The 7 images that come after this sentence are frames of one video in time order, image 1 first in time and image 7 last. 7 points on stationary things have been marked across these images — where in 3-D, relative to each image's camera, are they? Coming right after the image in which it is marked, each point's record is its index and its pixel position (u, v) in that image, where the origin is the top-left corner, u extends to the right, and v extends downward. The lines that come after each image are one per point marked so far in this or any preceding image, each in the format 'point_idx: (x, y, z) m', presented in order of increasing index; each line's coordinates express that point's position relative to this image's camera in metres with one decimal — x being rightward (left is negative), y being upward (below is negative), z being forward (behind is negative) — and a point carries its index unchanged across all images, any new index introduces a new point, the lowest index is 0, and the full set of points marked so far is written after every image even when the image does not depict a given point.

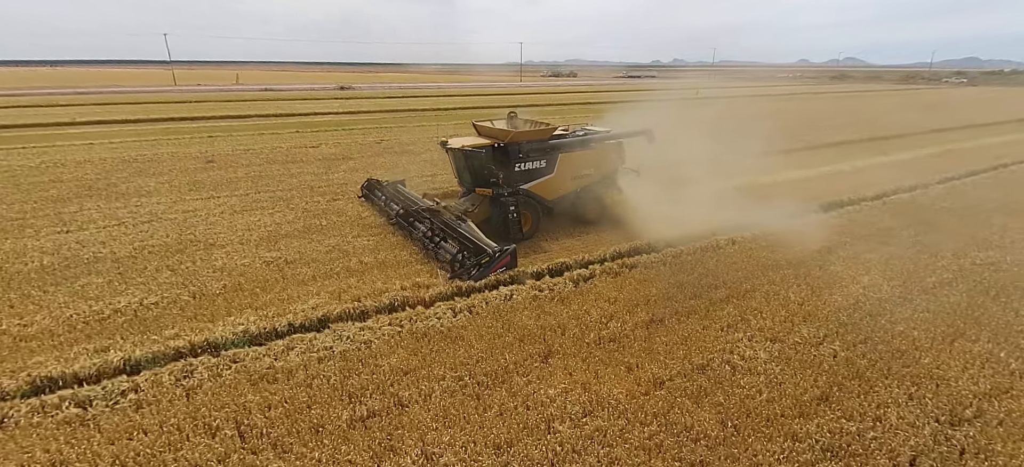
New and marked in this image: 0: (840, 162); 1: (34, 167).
0: (+8.2, +1.8, +12.7) m
1: (-10.5, +1.5, +11.2) m
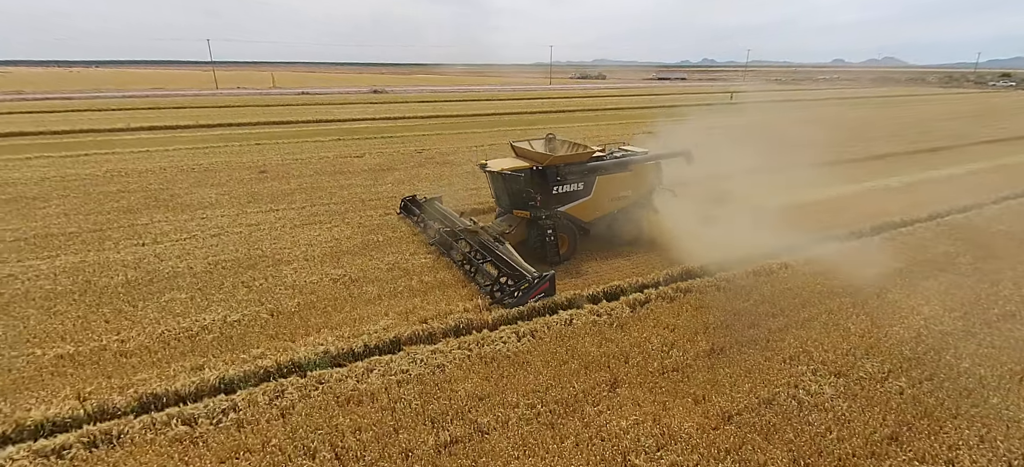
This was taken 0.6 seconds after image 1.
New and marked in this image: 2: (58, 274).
0: (+9.2, +1.4, +12.4) m
1: (-9.5, +1.3, +11.8) m
2: (-5.8, -0.5, +6.5) m
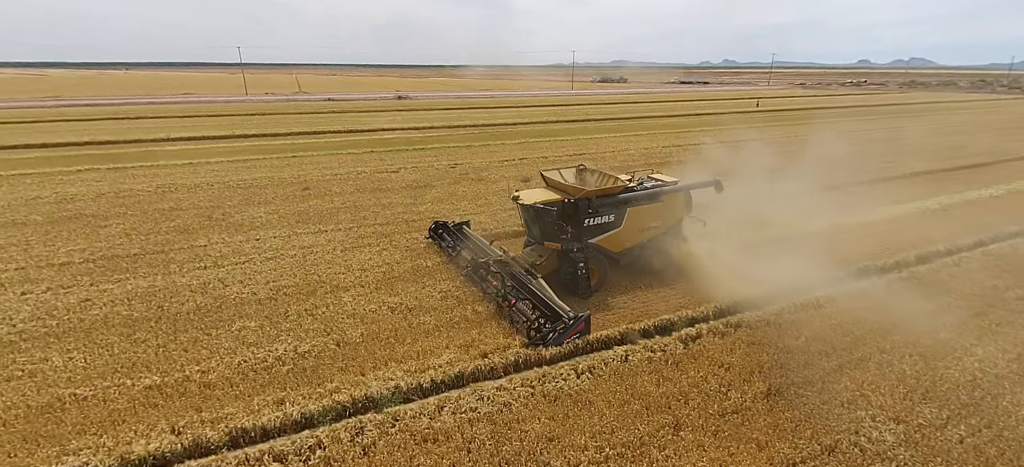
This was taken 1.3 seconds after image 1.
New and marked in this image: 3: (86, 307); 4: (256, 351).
0: (+10.1, +0.9, +12.3) m
1: (-8.7, +1.0, +12.3) m
2: (-5.1, -0.9, +6.8) m
3: (-5.5, -1.0, +6.6) m
4: (-2.8, -1.3, +5.6) m
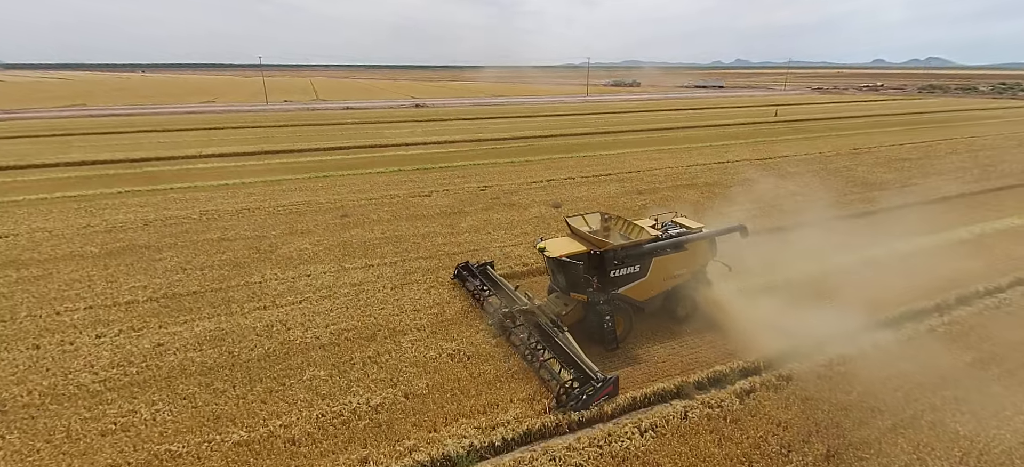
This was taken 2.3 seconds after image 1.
0: (+10.9, +0.2, +12.4) m
1: (-7.8, +0.4, +12.7) m
2: (-4.4, -1.6, +7.1) m
3: (-4.8, -1.6, +6.9) m
4: (-2.1, -2.0, +5.9) m
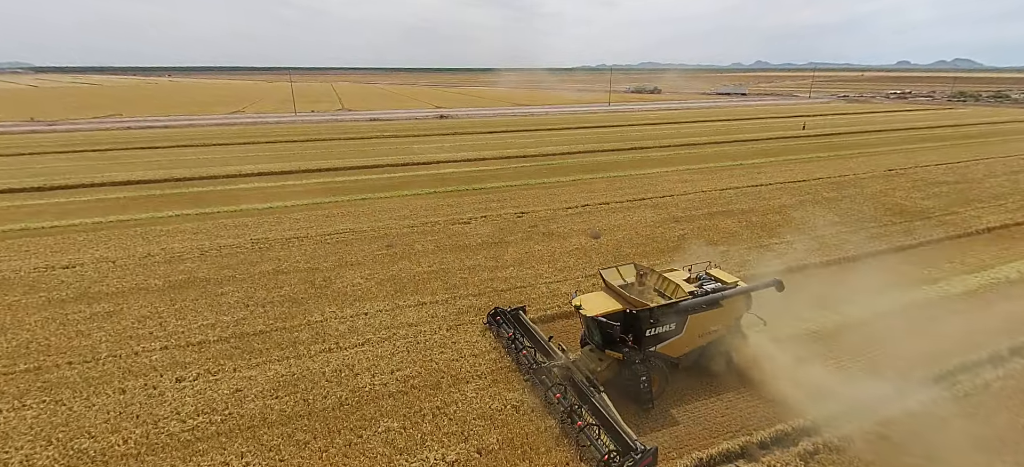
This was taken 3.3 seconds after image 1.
0: (+12.0, -0.7, +12.3) m
1: (-6.8, -0.4, +13.2) m
2: (-3.5, -2.3, +7.5) m
3: (-3.9, -2.4, +7.3) m
4: (-1.3, -2.7, +6.2) m
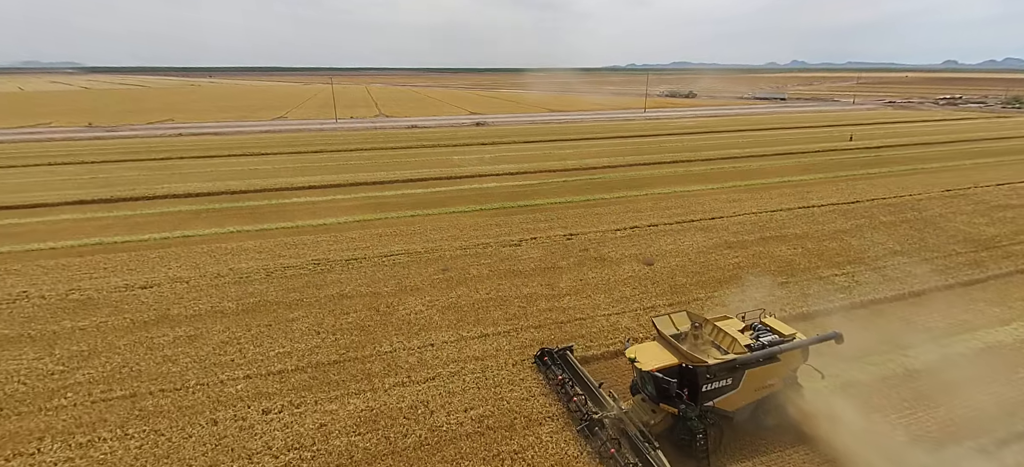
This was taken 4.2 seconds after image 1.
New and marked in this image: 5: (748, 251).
0: (+13.3, -1.6, +11.9) m
1: (-5.3, -1.0, +13.6) m
2: (-2.4, -3.0, +7.8) m
3: (-2.8, -3.0, +7.6) m
4: (-0.2, -3.4, +6.4) m
5: (+6.7, -0.5, +14.5) m
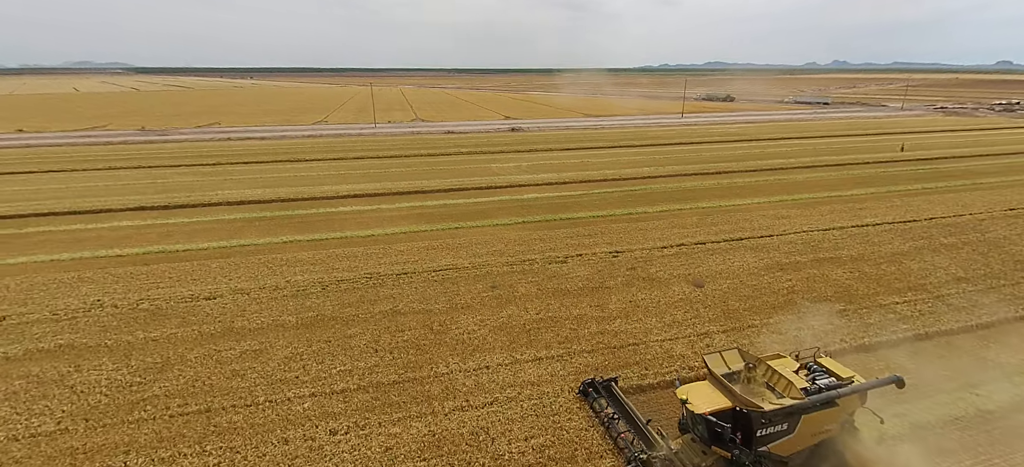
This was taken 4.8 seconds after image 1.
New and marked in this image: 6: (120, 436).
0: (+14.5, -2.3, +11.2) m
1: (-4.0, -1.4, +14.0) m
2: (-1.4, -3.4, +8.0) m
3: (-1.8, -3.5, +7.9) m
4: (+0.6, -3.9, +6.5) m
5: (+8.1, -1.1, +14.2) m
6: (-6.5, -3.3, +8.4) m
